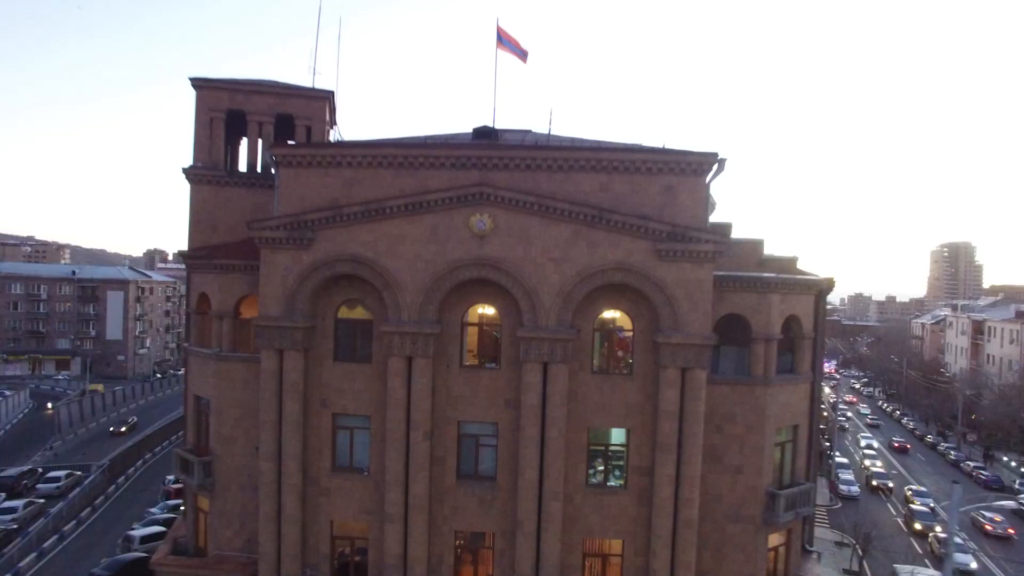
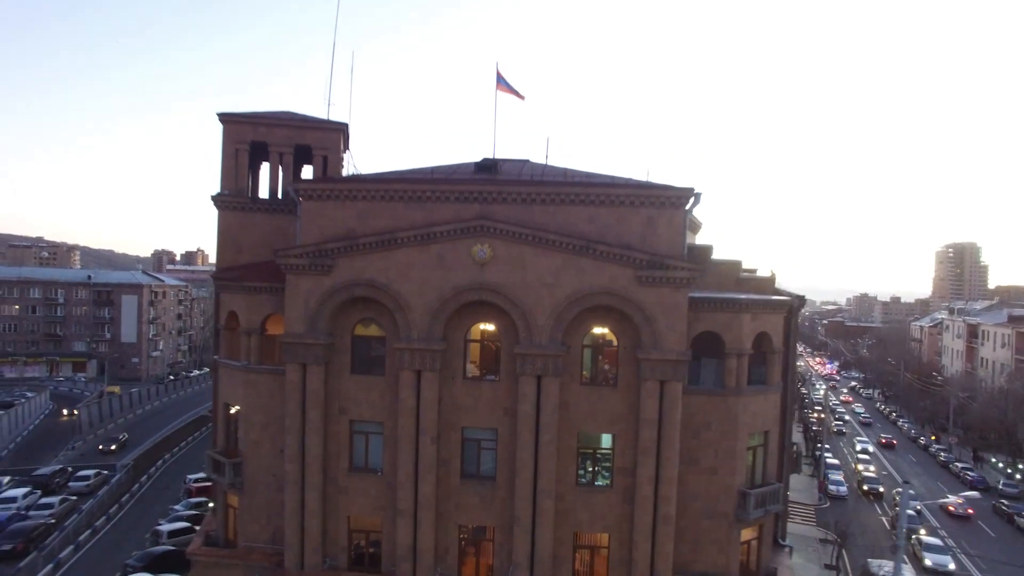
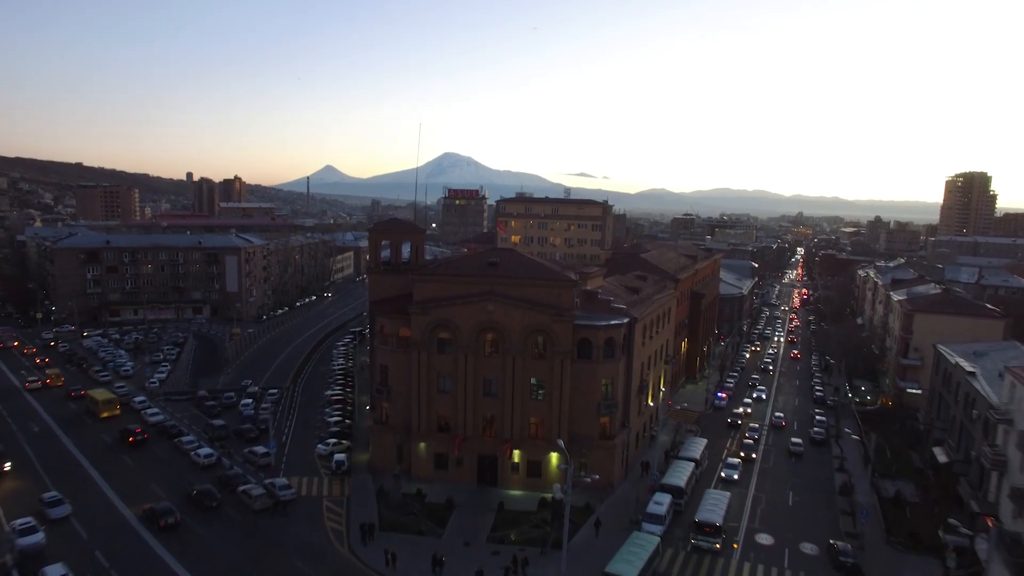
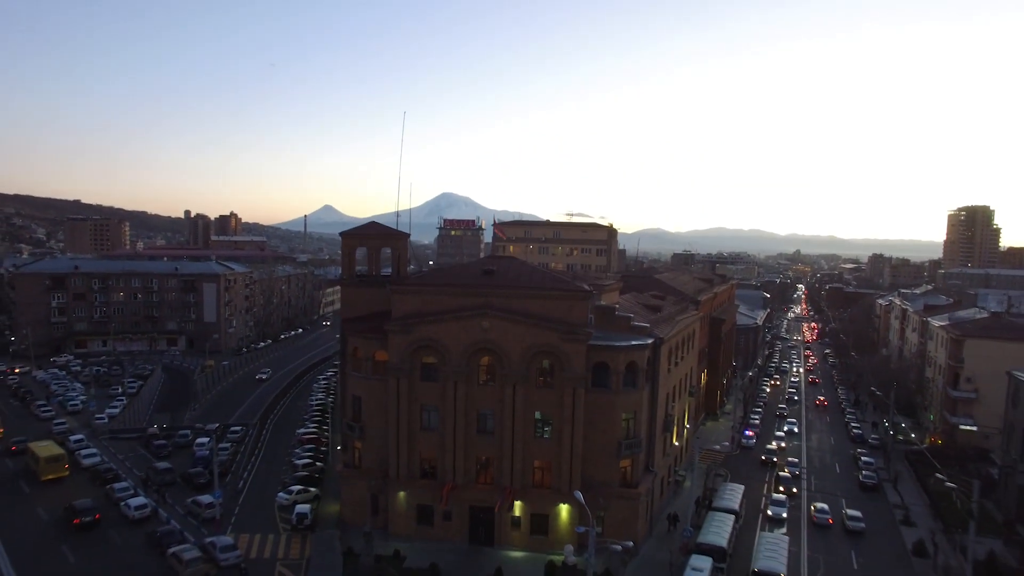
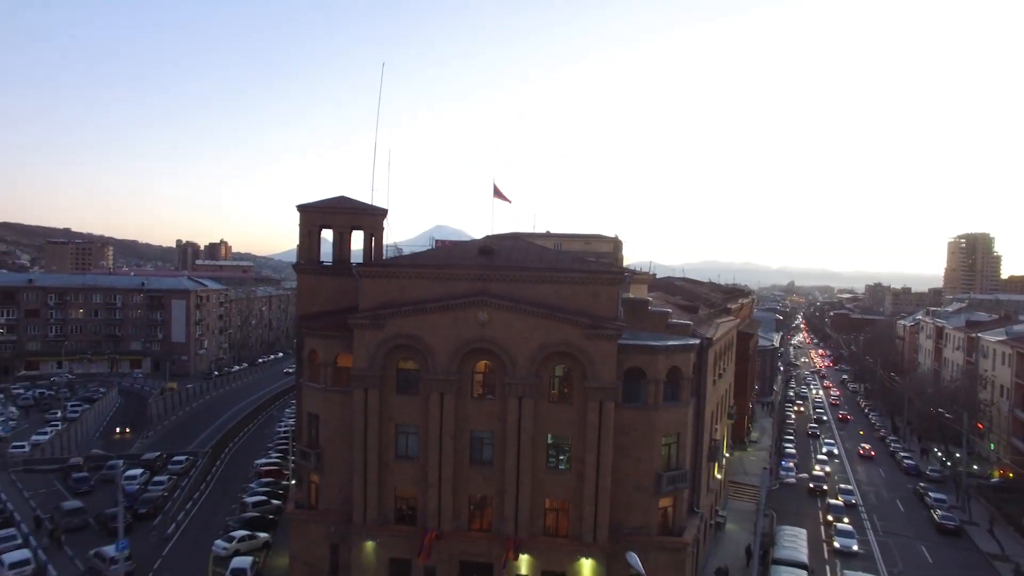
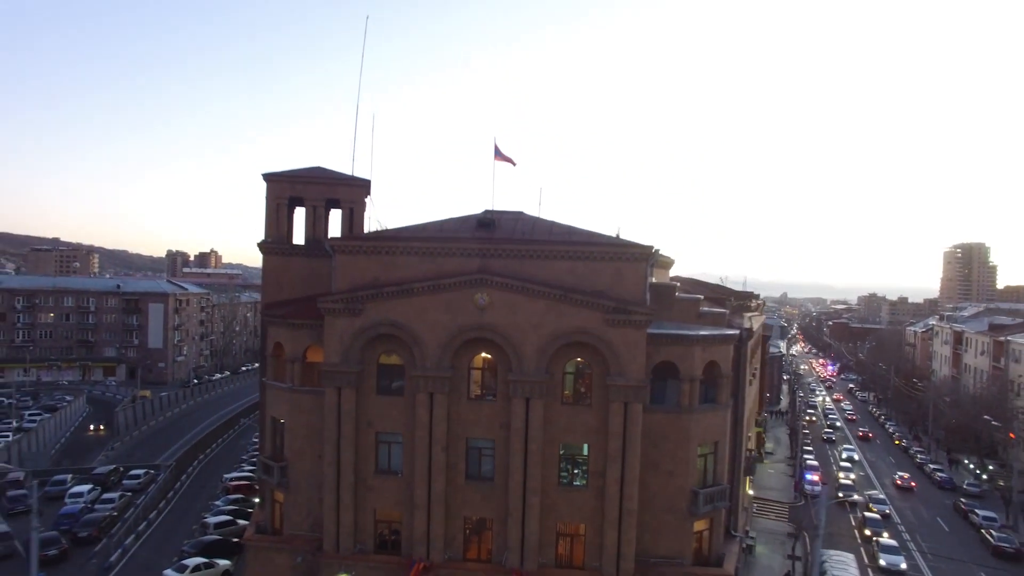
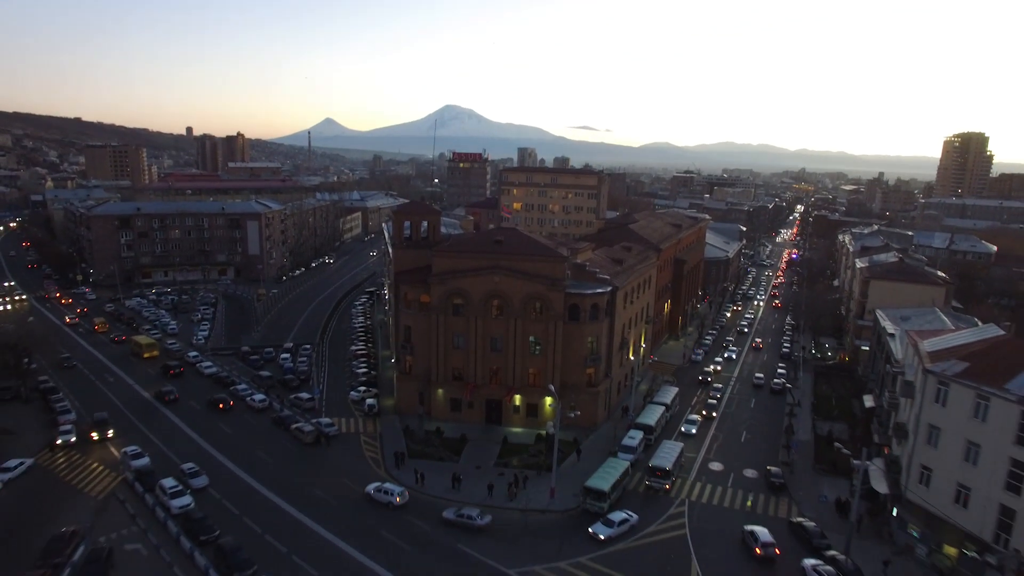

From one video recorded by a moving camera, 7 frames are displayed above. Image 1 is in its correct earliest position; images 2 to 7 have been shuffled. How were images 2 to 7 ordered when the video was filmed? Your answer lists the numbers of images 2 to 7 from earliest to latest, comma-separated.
2, 6, 5, 4, 3, 7
